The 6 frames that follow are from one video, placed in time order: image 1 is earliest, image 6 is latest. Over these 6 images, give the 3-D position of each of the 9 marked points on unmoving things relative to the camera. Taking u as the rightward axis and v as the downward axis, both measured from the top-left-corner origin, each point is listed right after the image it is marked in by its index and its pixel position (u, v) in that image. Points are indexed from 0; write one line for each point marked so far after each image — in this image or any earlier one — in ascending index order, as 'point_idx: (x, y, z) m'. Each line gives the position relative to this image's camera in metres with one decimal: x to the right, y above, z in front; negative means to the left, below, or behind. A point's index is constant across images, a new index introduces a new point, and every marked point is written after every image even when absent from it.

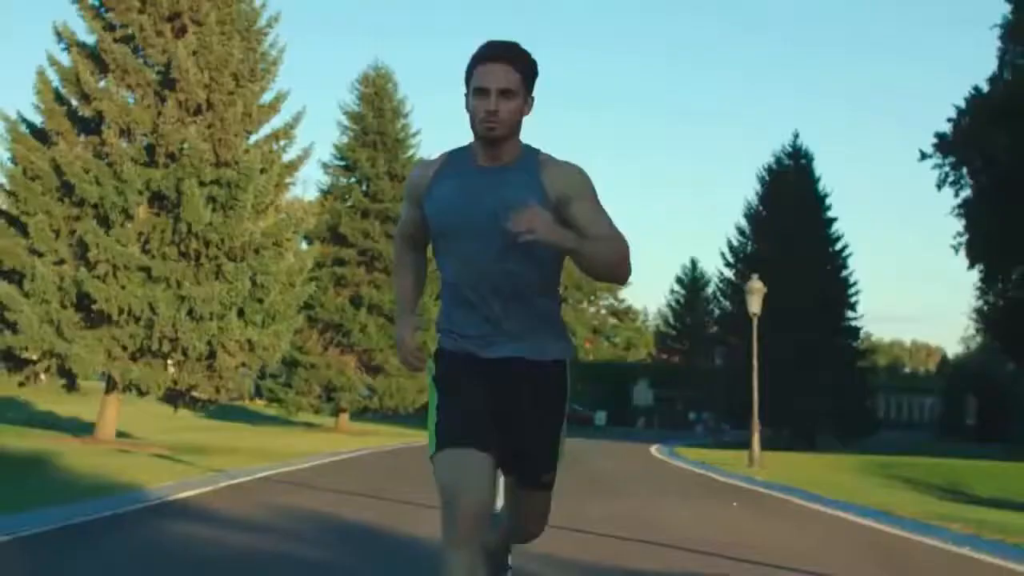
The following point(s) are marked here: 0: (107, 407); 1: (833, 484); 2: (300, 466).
0: (-5.1, -1.6, +18.9) m
1: (+4.0, -2.5, +18.6) m
2: (-2.8, -2.4, +19.8) m
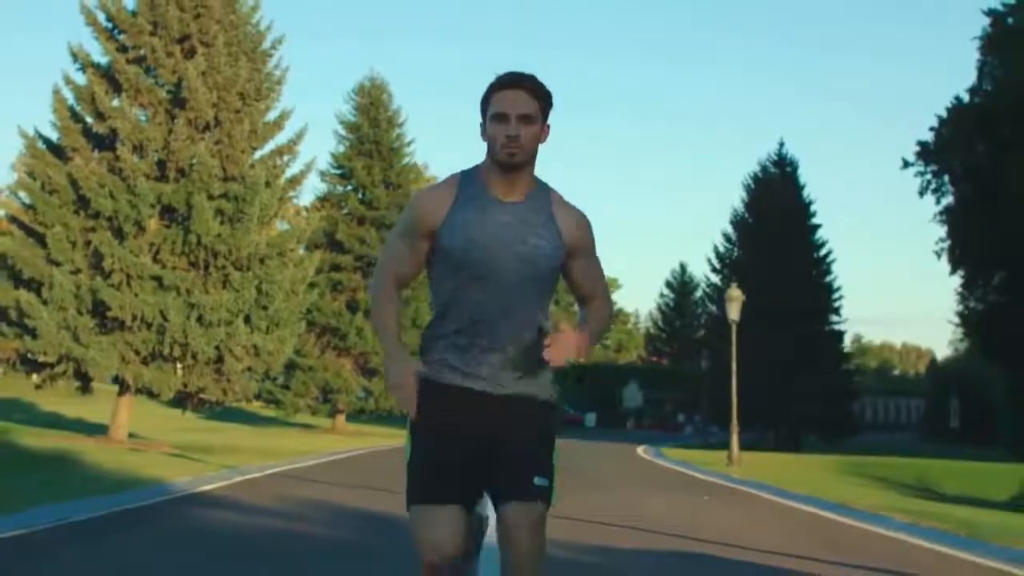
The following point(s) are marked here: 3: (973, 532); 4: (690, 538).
0: (-5.3, -1.6, +19.8) m
1: (+3.9, -2.6, +19.5) m
2: (-2.9, -2.5, +20.7) m
3: (+4.6, -2.4, +14.4) m
4: (+1.6, -2.2, +13.4) m
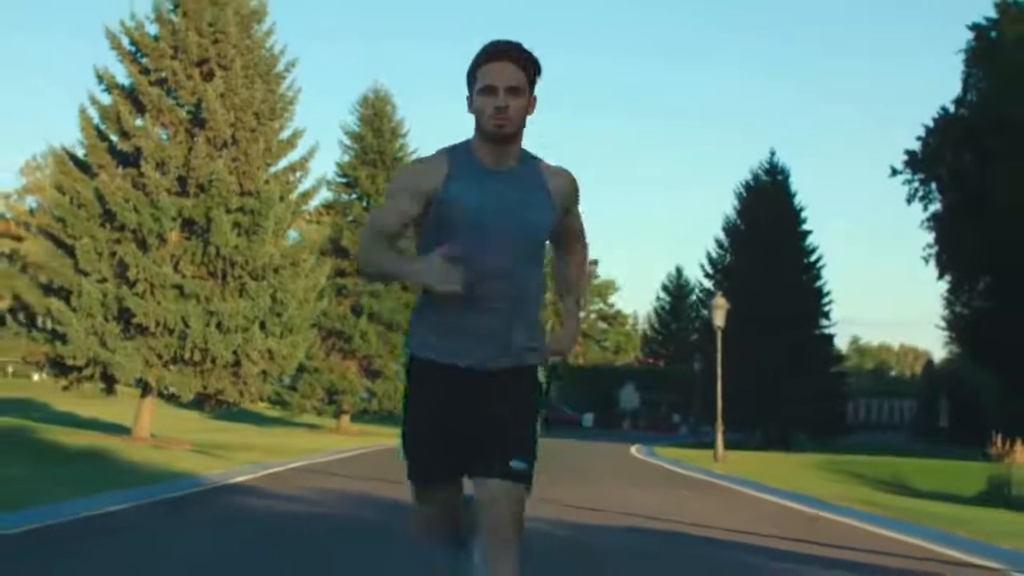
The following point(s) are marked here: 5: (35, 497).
0: (-5.3, -1.7, +21.0) m
1: (+3.8, -2.7, +20.6) m
2: (-2.9, -2.6, +21.8) m
3: (+4.6, -2.5, +15.5) m
4: (+1.6, -2.3, +14.6) m
5: (-4.4, -1.9, +13.2) m
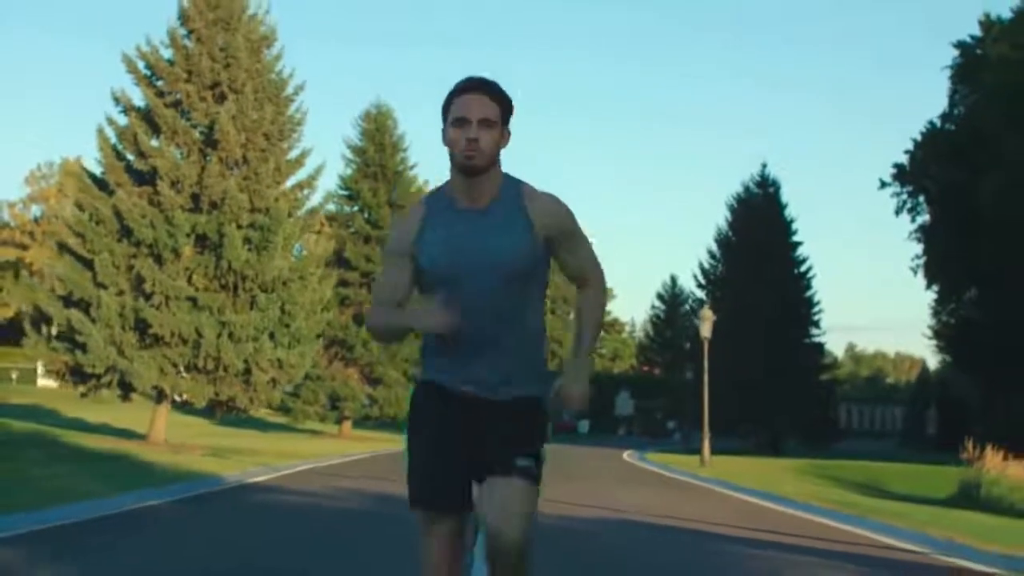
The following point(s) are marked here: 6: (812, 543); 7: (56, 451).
0: (-5.3, -1.9, +21.9) m
1: (+3.8, -2.8, +21.6) m
2: (-3.0, -2.7, +22.8) m
3: (+4.5, -2.6, +16.5) m
4: (+1.5, -2.5, +15.5) m
5: (-4.4, -2.0, +14.1) m
6: (+2.8, -2.3, +13.3) m
7: (-5.8, -2.1, +18.7) m
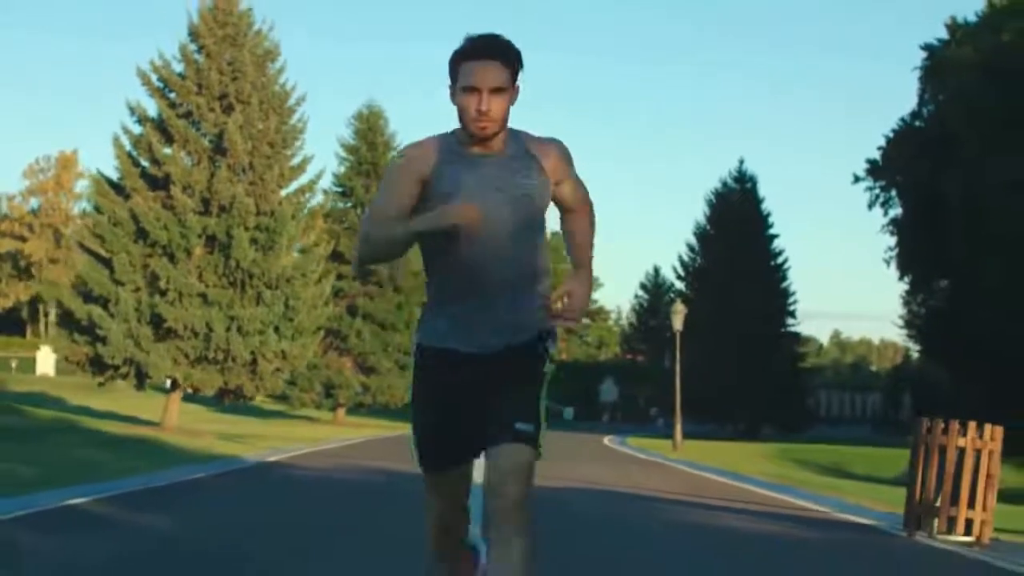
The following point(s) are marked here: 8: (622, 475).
0: (-5.6, -1.8, +23.4) m
1: (+3.6, -2.8, +23.2) m
2: (-3.2, -2.7, +24.3) m
3: (+4.4, -2.6, +18.1) m
4: (+1.4, -2.4, +17.1) m
5: (-4.6, -2.0, +15.6) m
6: (+2.6, -2.3, +15.0) m
7: (-6.0, -2.1, +20.2) m
8: (+1.4, -2.6, +19.6) m
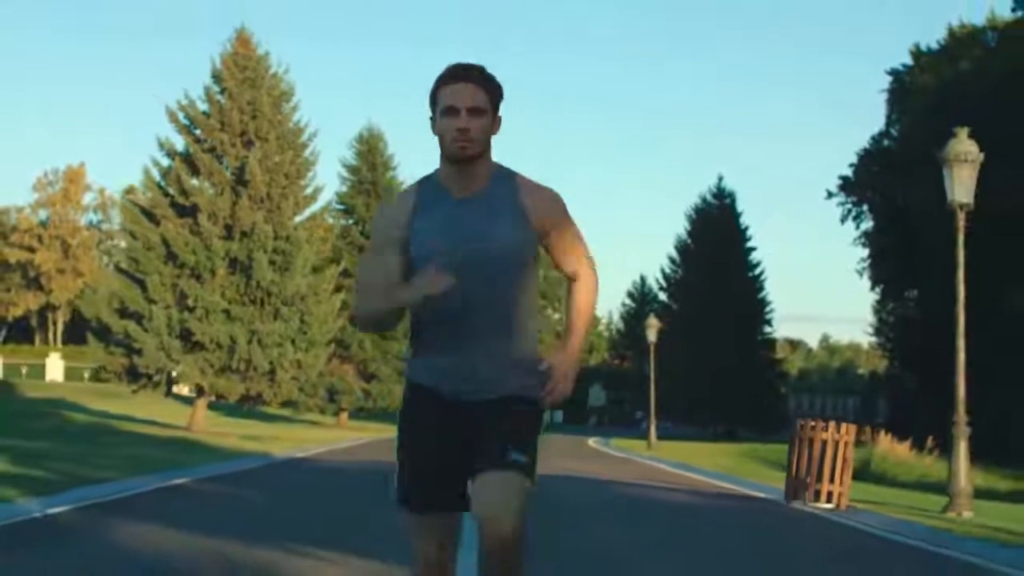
0: (-5.7, -2.1, +25.8) m
1: (+3.4, -3.0, +25.6) m
2: (-3.4, -2.9, +26.7) m
3: (+4.2, -2.9, +20.5) m
4: (+1.3, -2.7, +19.5) m
5: (-4.7, -2.3, +18.0) m
6: (+2.5, -2.6, +17.4) m
7: (-6.2, -2.3, +22.6) m
8: (+1.3, -2.9, +22.0) m
